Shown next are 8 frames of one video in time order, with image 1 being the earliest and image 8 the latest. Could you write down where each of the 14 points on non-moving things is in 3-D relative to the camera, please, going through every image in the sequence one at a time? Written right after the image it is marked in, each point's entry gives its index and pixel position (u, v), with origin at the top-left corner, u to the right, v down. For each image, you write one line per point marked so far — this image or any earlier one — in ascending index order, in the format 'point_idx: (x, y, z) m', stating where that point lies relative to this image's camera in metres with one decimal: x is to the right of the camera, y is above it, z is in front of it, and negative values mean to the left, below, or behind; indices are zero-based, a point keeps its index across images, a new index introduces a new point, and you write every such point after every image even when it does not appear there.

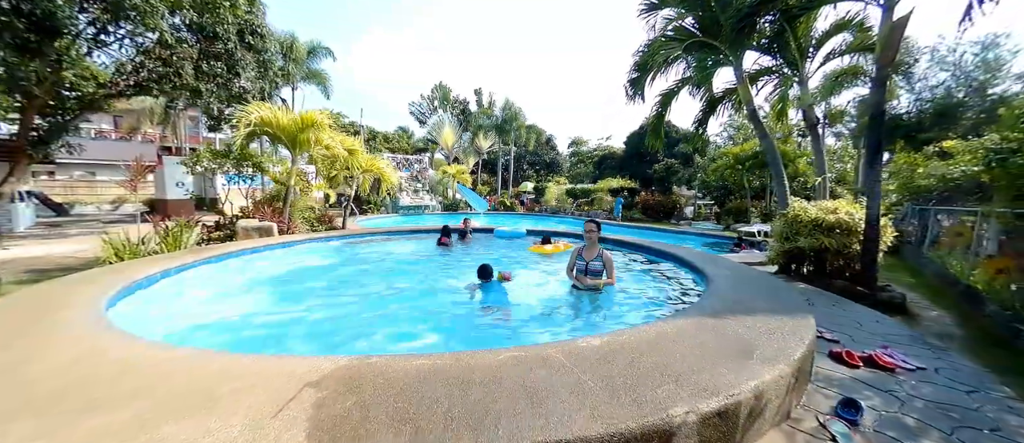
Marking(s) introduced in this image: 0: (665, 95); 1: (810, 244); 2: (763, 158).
0: (+3.3, +2.7, +7.6) m
1: (+4.6, -0.3, +5.5) m
2: (+9.7, +2.4, +13.8) m
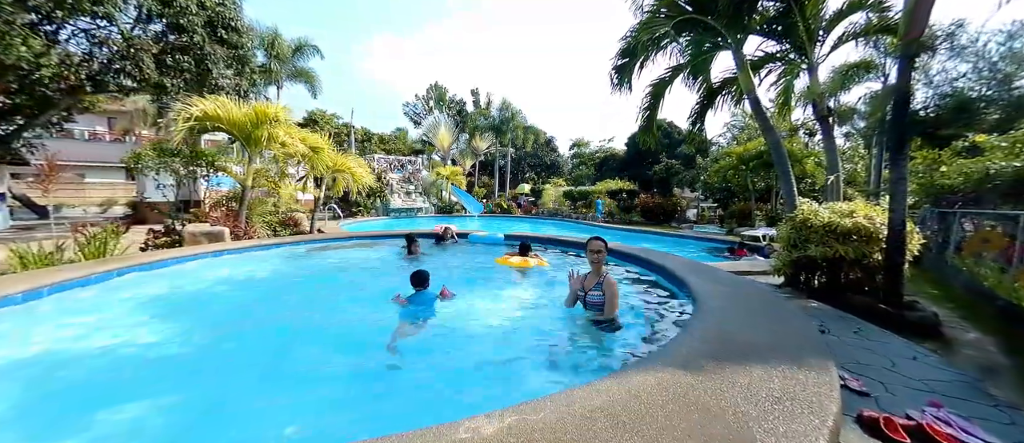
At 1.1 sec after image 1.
0: (+2.8, +2.7, +6.8) m
1: (+4.1, -0.4, +4.7) m
2: (+9.3, +2.3, +13.0) m
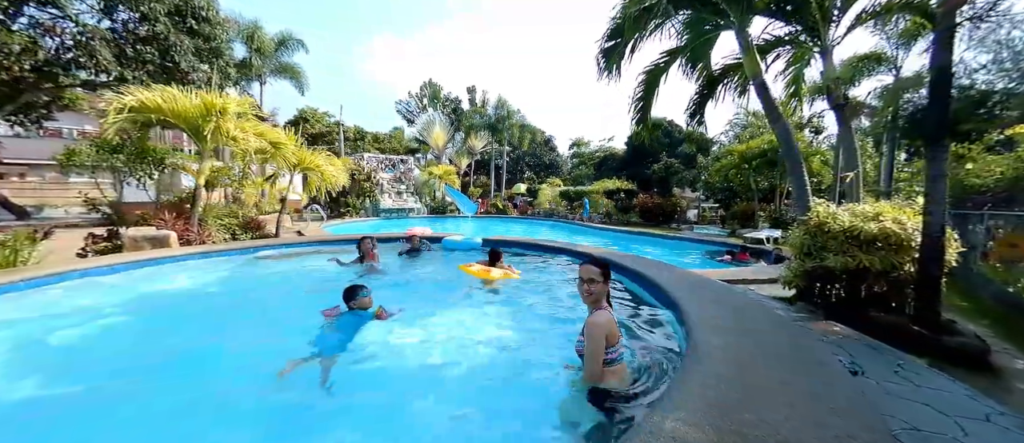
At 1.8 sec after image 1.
0: (+2.4, +2.6, +6.1) m
1: (+3.7, -0.5, +4.0) m
2: (+8.9, +2.2, +12.2) m
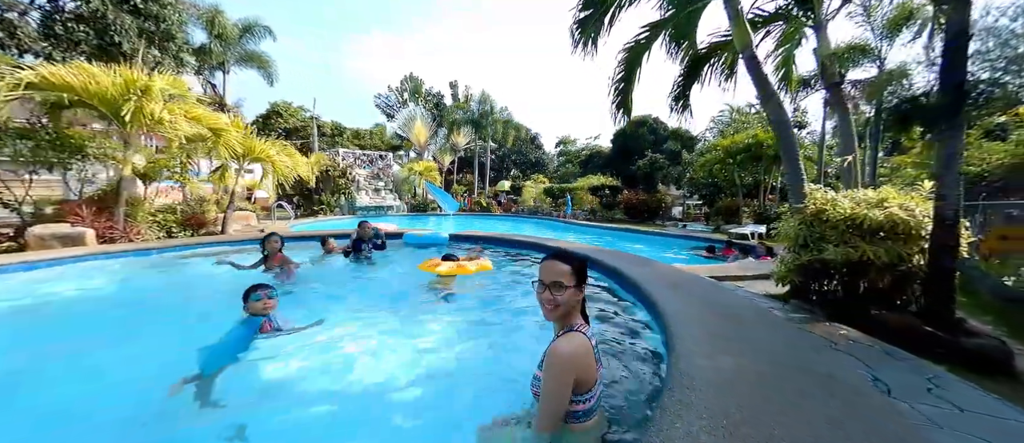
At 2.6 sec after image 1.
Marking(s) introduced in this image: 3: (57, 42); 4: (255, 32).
0: (+1.9, +2.7, +5.6) m
1: (+3.2, -0.3, +3.5) m
2: (+8.2, +2.4, +11.9) m
3: (-12.6, +5.0, +9.9) m
4: (-11.8, +8.7, +16.4) m
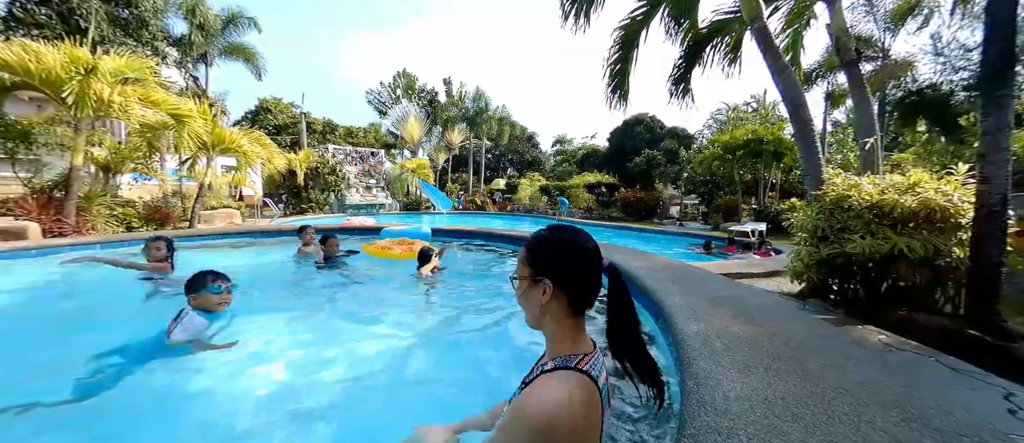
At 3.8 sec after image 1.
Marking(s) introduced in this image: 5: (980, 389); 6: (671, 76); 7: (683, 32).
0: (+1.7, +2.8, +5.2) m
1: (+3.1, -0.2, +3.1) m
2: (+7.9, +2.5, +11.5) m
3: (-12.8, +5.1, +9.3) m
4: (-12.1, +8.7, +15.8) m
5: (+2.2, -0.8, +1.7) m
6: (+2.5, +2.3, +5.7) m
7: (+2.6, +2.8, +5.4) m
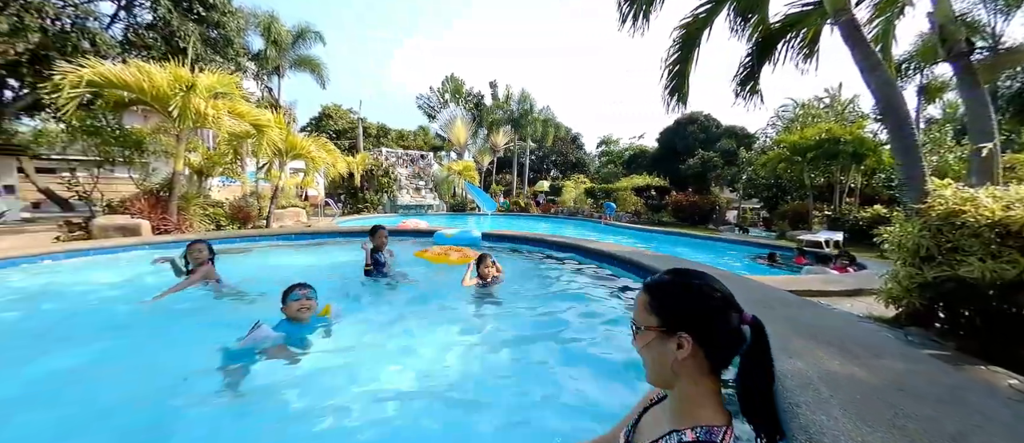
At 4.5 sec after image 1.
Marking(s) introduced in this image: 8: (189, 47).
0: (+2.5, +2.7, +4.9) m
1: (+3.5, -0.4, +2.7) m
2: (+9.4, +2.2, +10.5) m
3: (-11.4, +5.2, +10.7) m
4: (-9.8, +8.8, +17.1) m
5: (+2.6, -0.9, +1.4) m
6: (+3.4, +2.2, +5.3) m
7: (+3.4, +2.7, +5.0) m
8: (-9.9, +5.4, +11.0) m
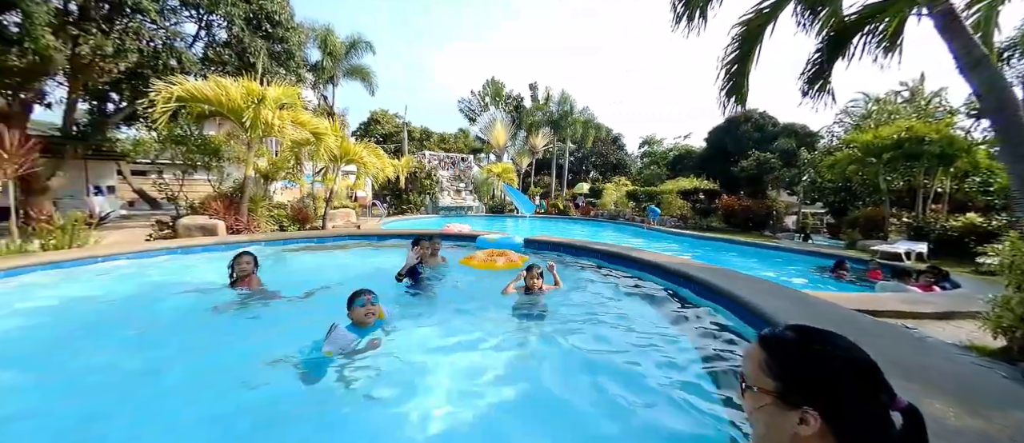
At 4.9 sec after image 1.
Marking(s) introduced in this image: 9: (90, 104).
0: (+3.1, +2.6, +4.6) m
1: (+3.9, -0.5, +2.3) m
2: (+10.6, +2.0, +9.4) m
3: (-10.0, +5.2, +11.9) m
4: (-7.7, +8.8, +18.1) m
5: (+2.8, -1.1, +1.1) m
6: (+4.1, +2.0, +5.0) m
7: (+4.0, +2.6, +4.6) m
8: (-8.5, +5.4, +12.0) m
9: (-14.2, +4.0, +12.0) m
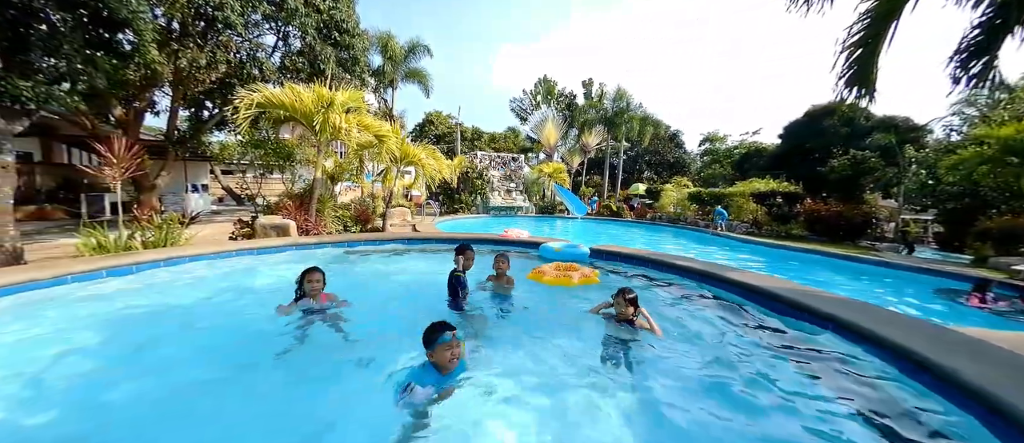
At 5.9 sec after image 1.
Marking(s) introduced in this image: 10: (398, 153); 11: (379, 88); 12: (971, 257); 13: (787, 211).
0: (+3.9, +2.4, +3.8) m
1: (+4.3, -0.7, +1.4) m
2: (+12.0, +1.7, +7.6) m
3: (-8.1, +5.3, +12.8) m
4: (-4.9, +8.9, +18.6) m
5: (+3.1, -1.2, +0.5) m
6: (+4.9, +1.9, +4.1) m
7: (+4.8, +2.4, +3.7) m
8: (-6.5, +5.5, +12.6) m
9: (-12.2, +4.1, +13.5) m
10: (-2.6, +1.6, +8.3) m
11: (-6.8, +6.8, +18.2) m
12: (+11.7, -0.9, +9.2) m
13: (+12.2, +0.5, +16.0) m
